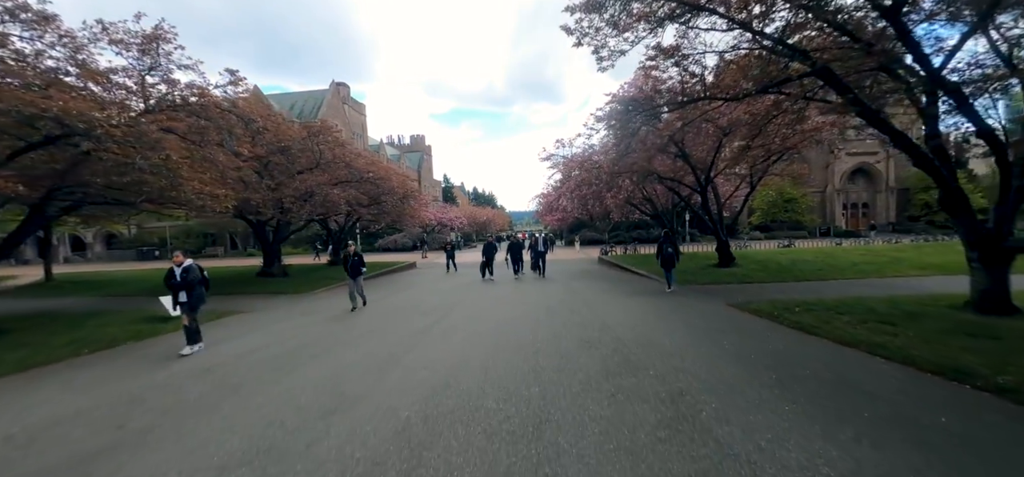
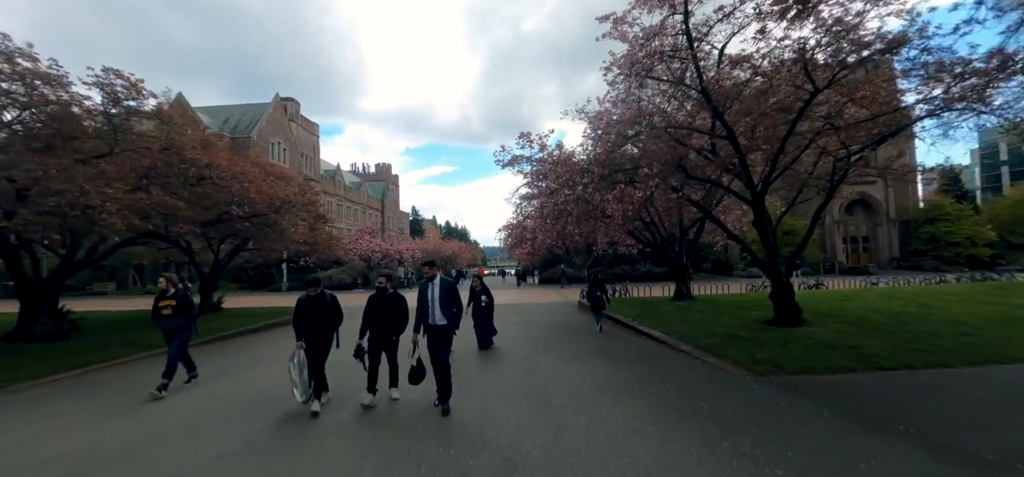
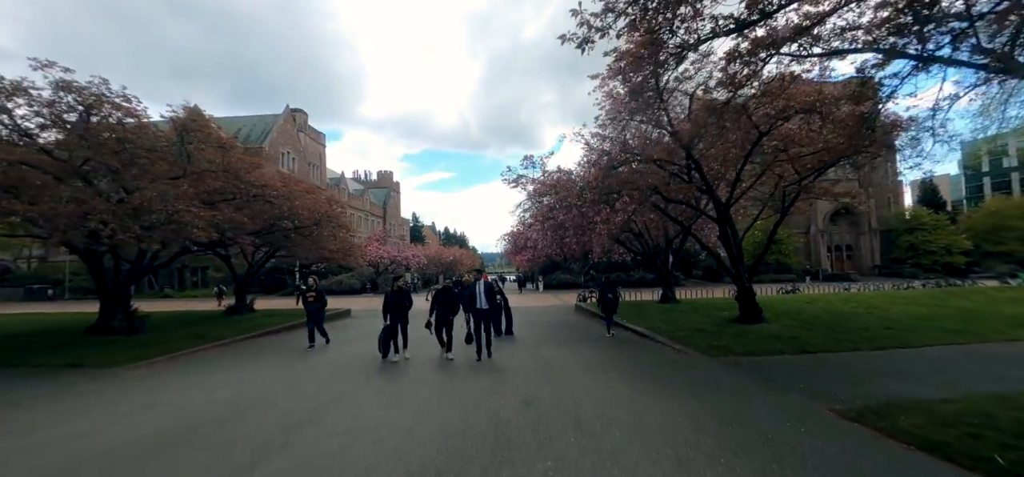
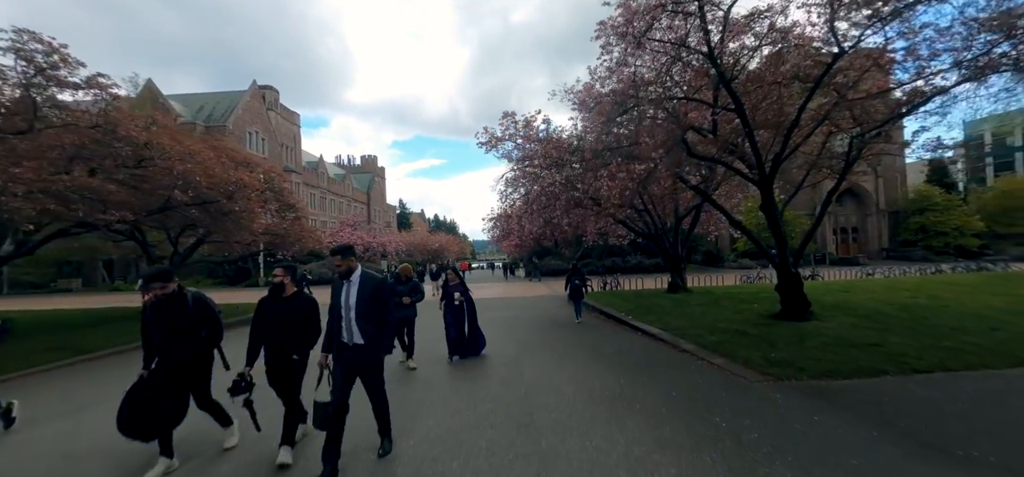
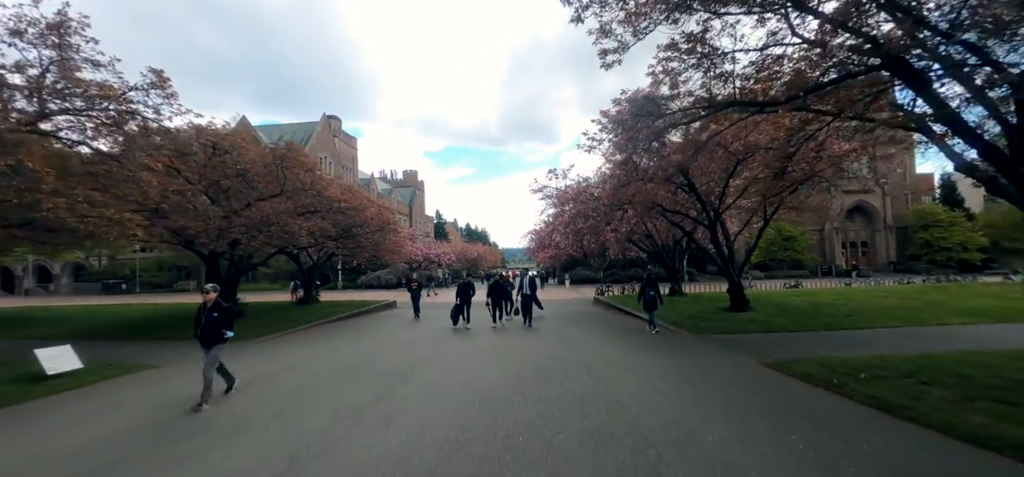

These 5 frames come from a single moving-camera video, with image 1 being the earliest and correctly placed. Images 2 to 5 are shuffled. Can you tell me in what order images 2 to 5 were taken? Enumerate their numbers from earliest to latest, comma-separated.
5, 3, 2, 4
